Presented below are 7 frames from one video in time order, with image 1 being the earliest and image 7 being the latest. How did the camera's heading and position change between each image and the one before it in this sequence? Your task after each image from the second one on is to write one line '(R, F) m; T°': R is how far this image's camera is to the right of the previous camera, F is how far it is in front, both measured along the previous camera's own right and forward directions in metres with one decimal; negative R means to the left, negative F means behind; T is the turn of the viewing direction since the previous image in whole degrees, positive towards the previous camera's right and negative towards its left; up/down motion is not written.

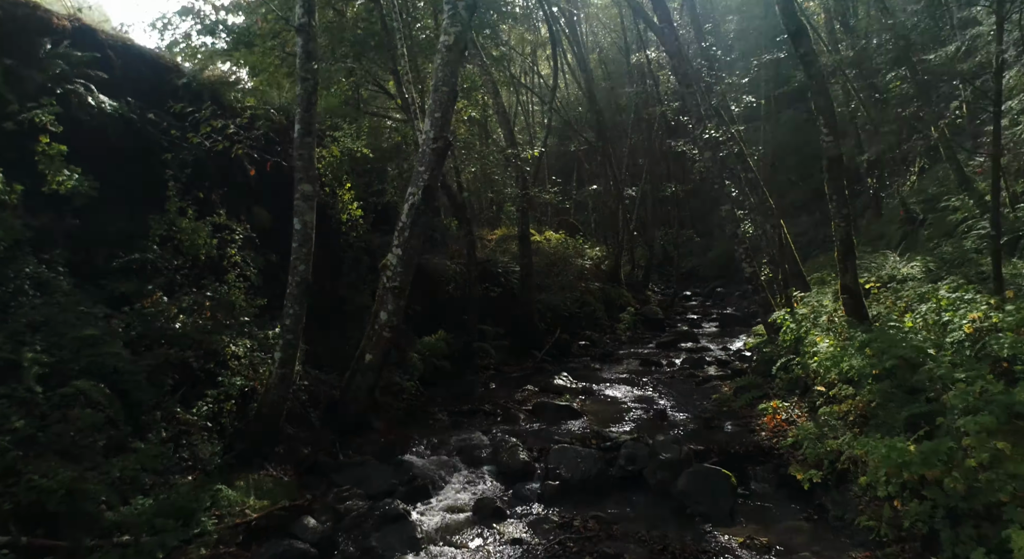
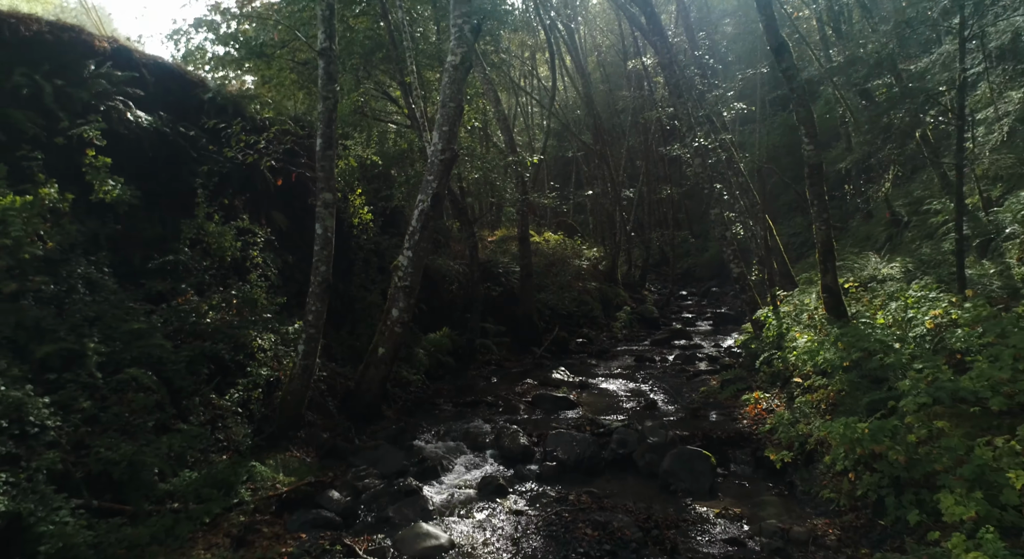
(0.0, -0.8) m; 0°
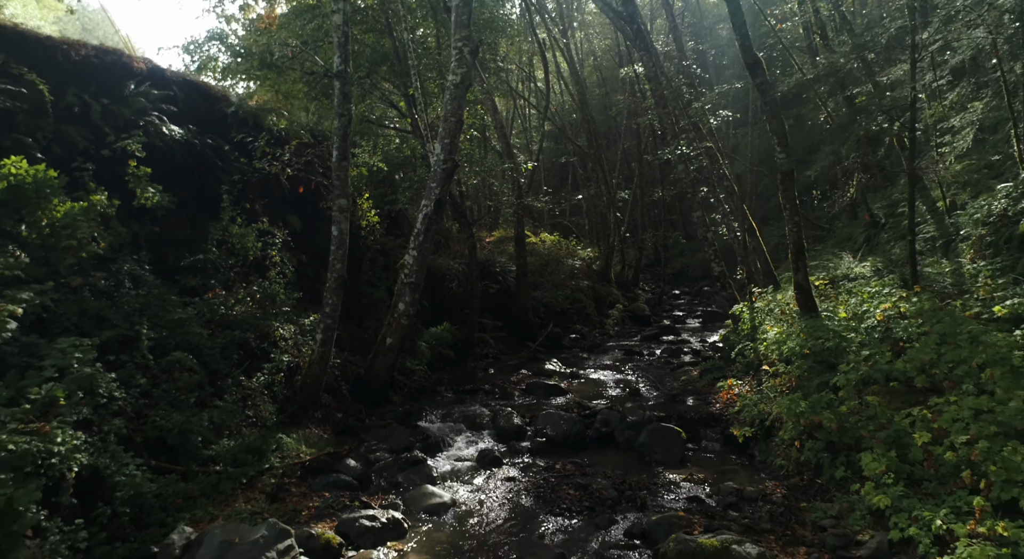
(+0.1, -1.0) m; 0°
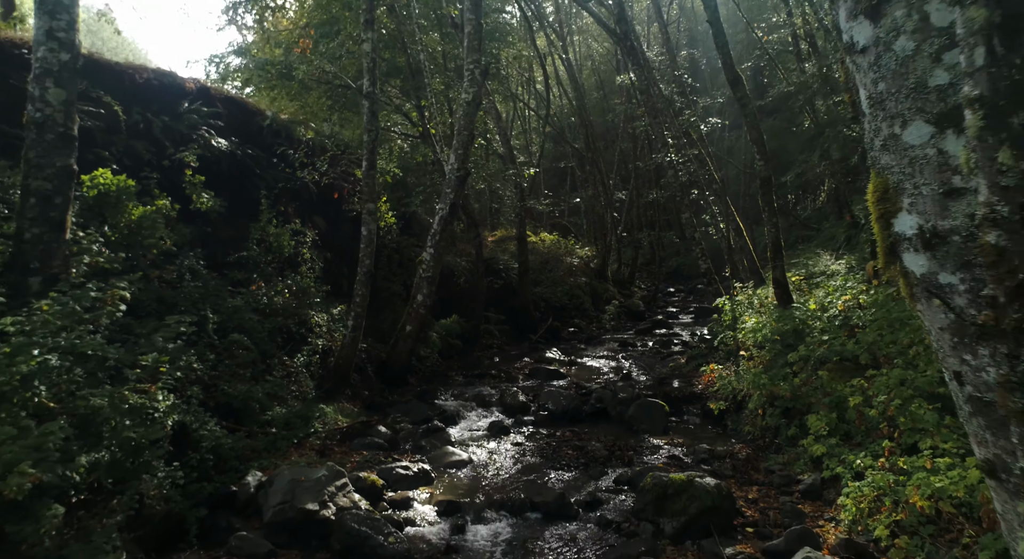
(-0.1, -1.4) m; 0°
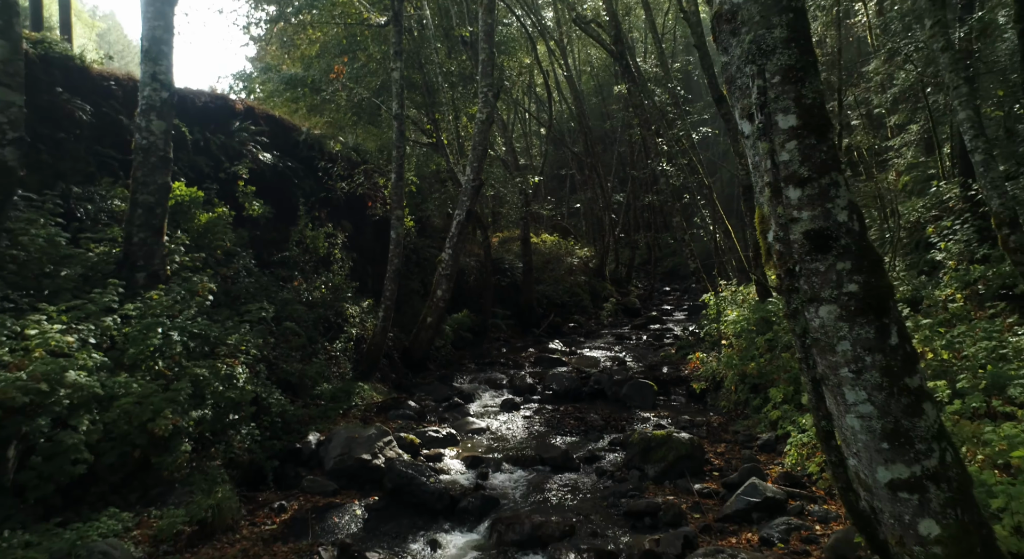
(-0.2, -1.6) m; 0°
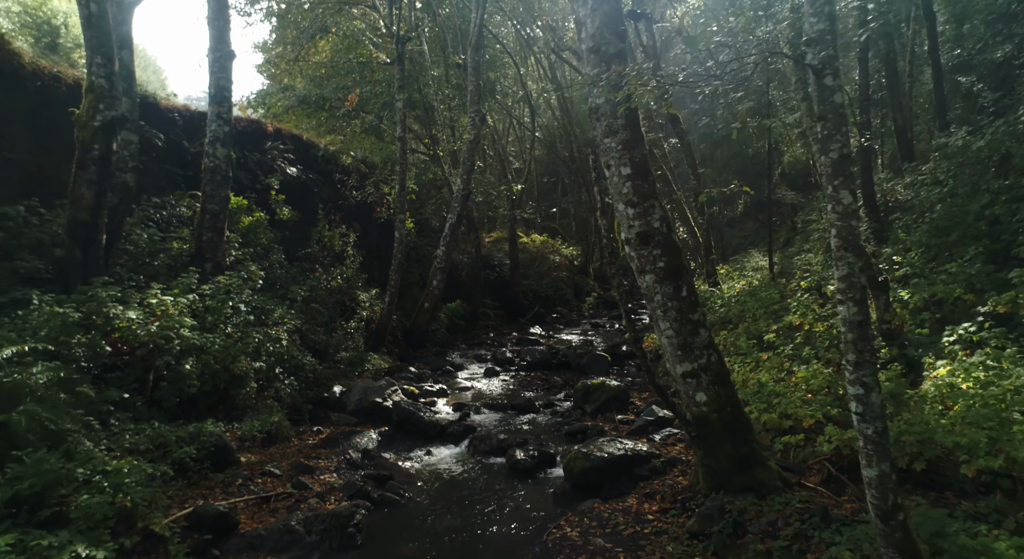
(+0.4, -2.7) m; 0°
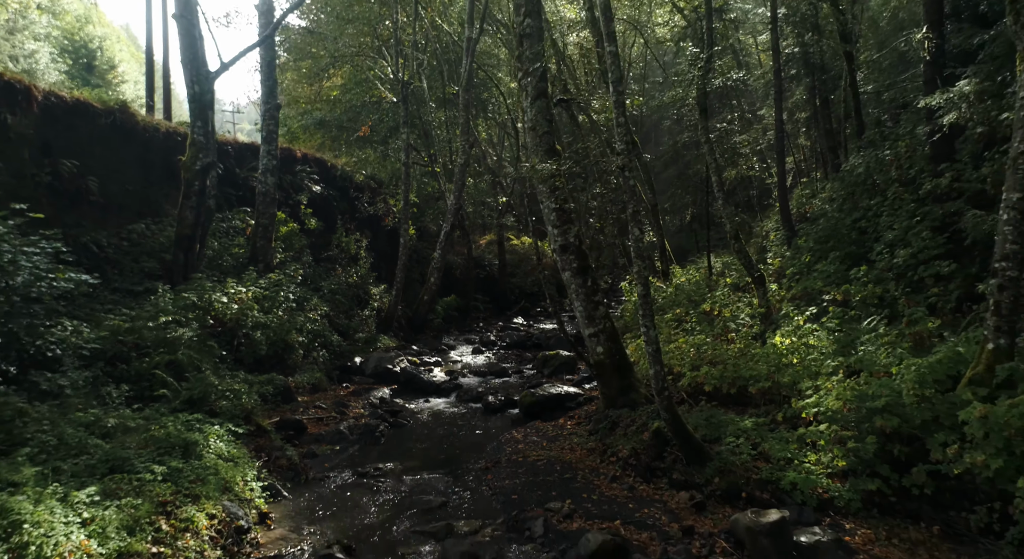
(+0.5, -3.5) m; 0°
